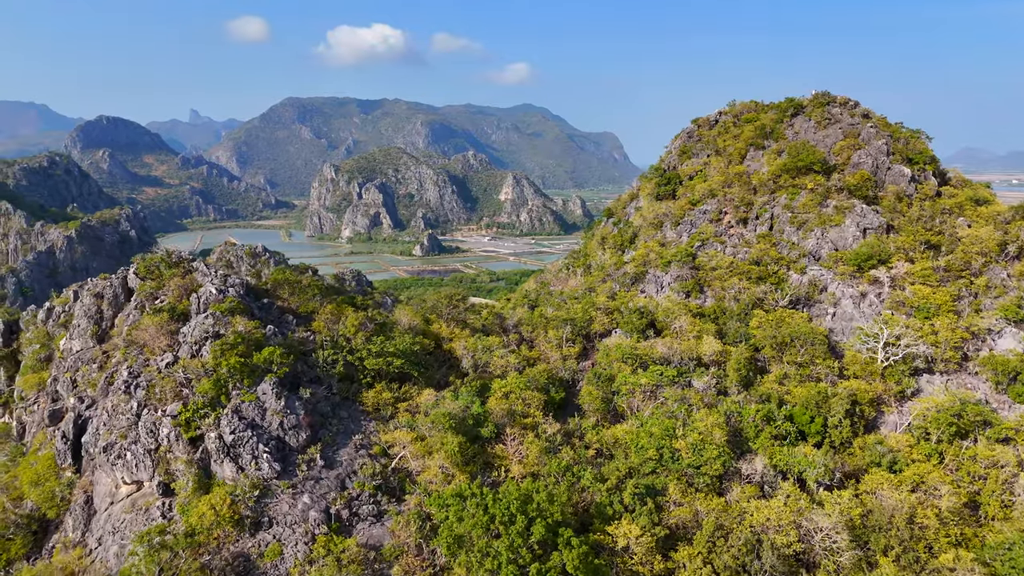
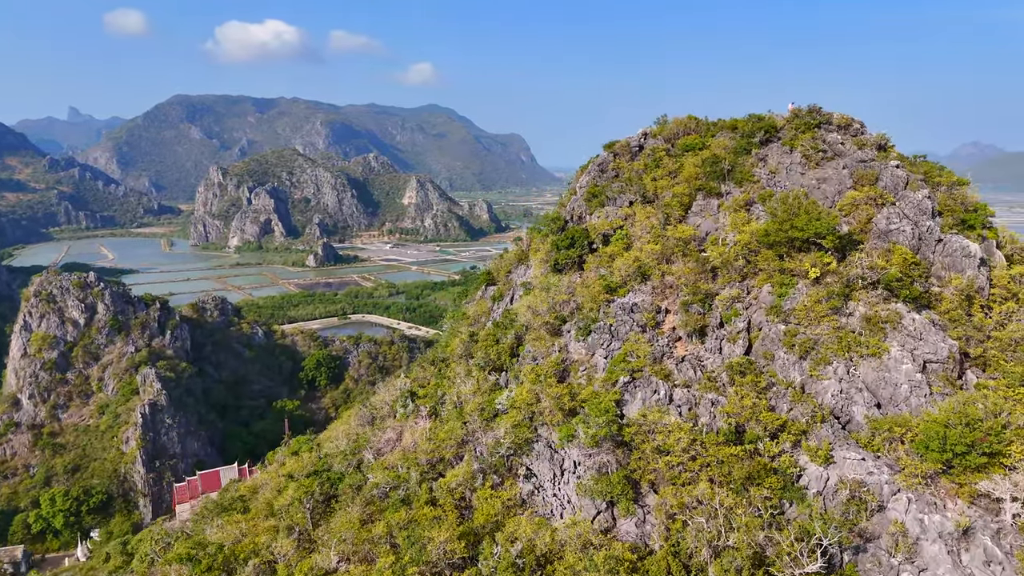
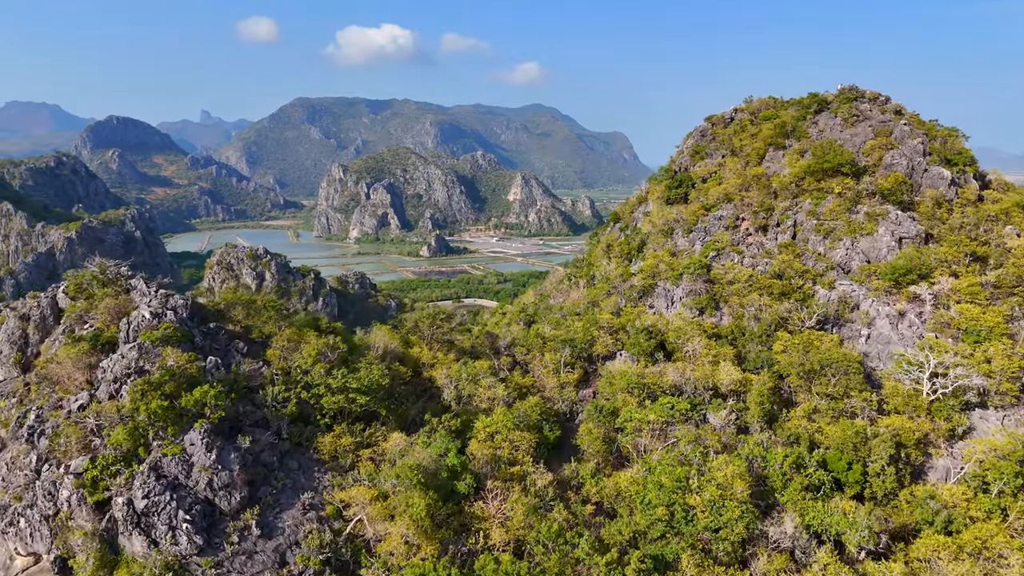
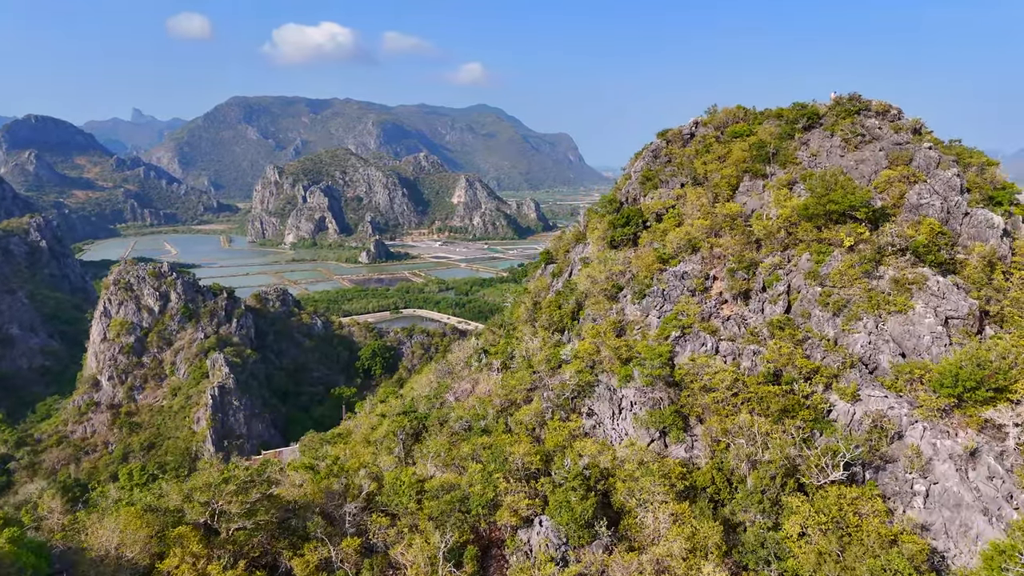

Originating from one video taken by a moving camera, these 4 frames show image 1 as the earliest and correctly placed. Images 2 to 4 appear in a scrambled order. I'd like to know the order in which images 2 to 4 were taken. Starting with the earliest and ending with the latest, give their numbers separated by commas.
3, 4, 2
